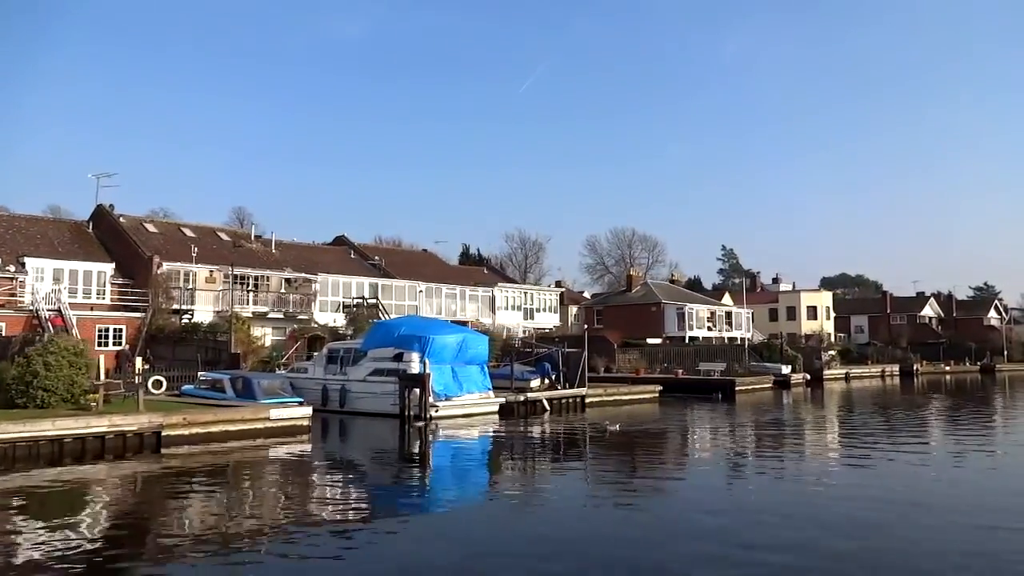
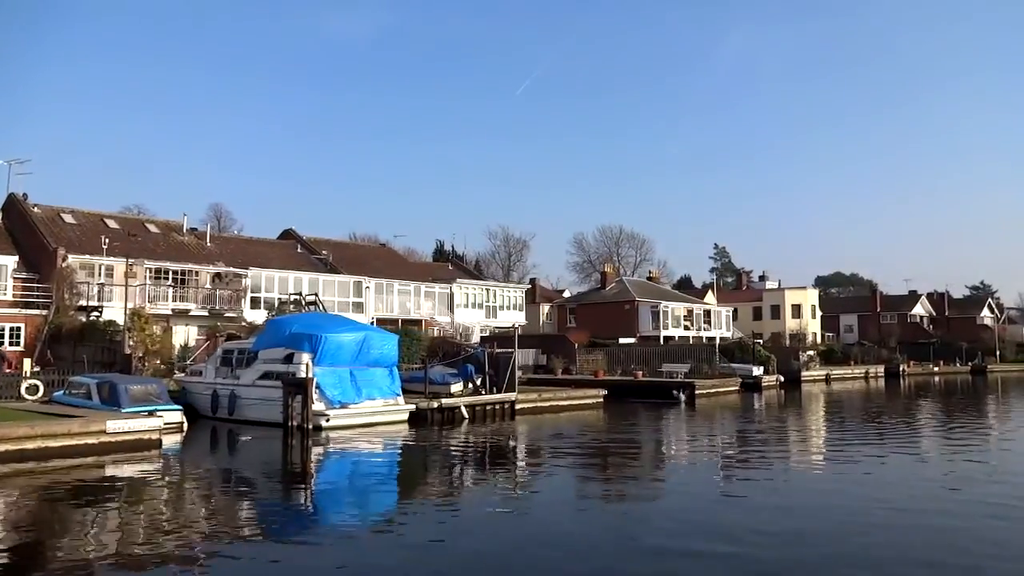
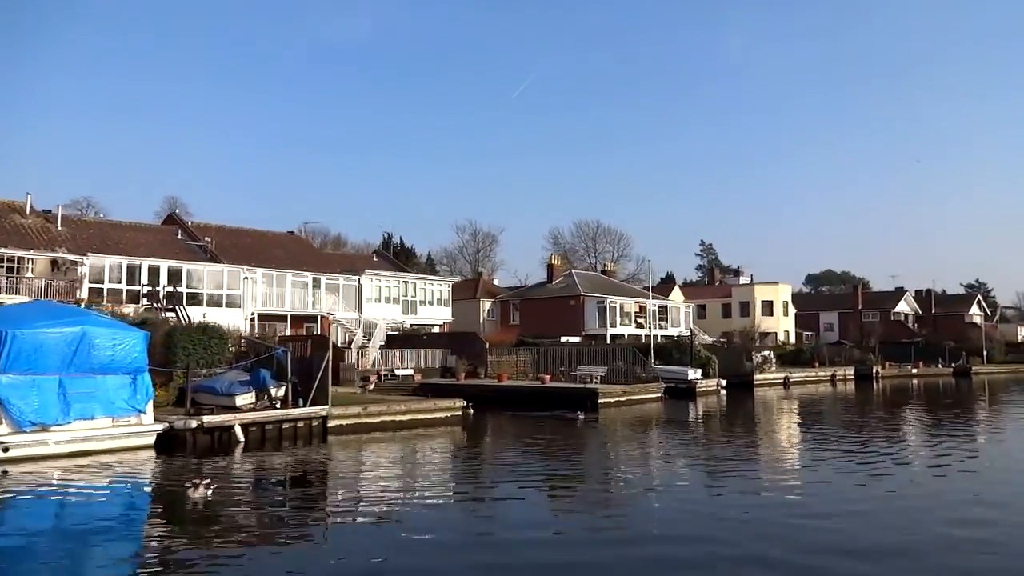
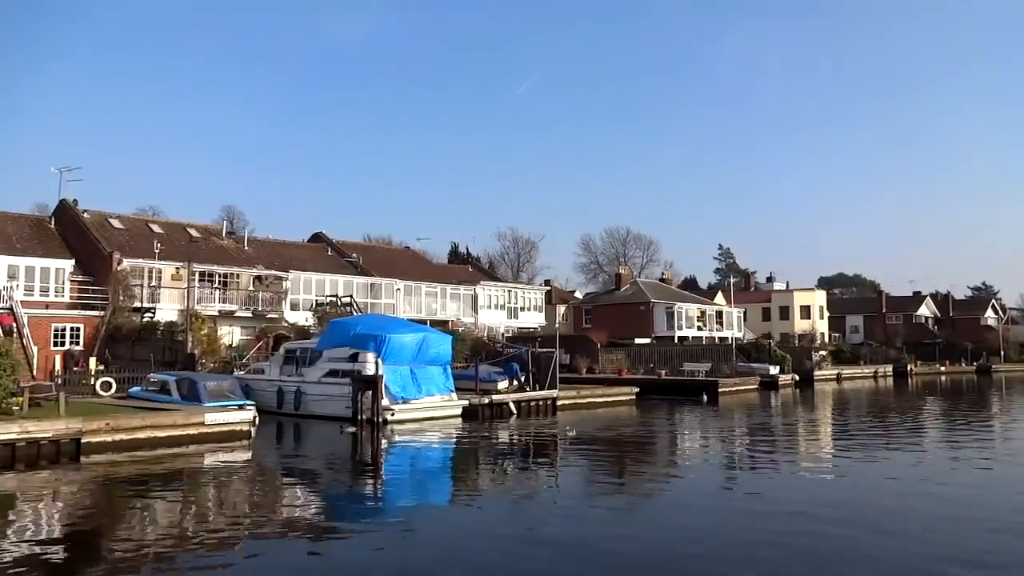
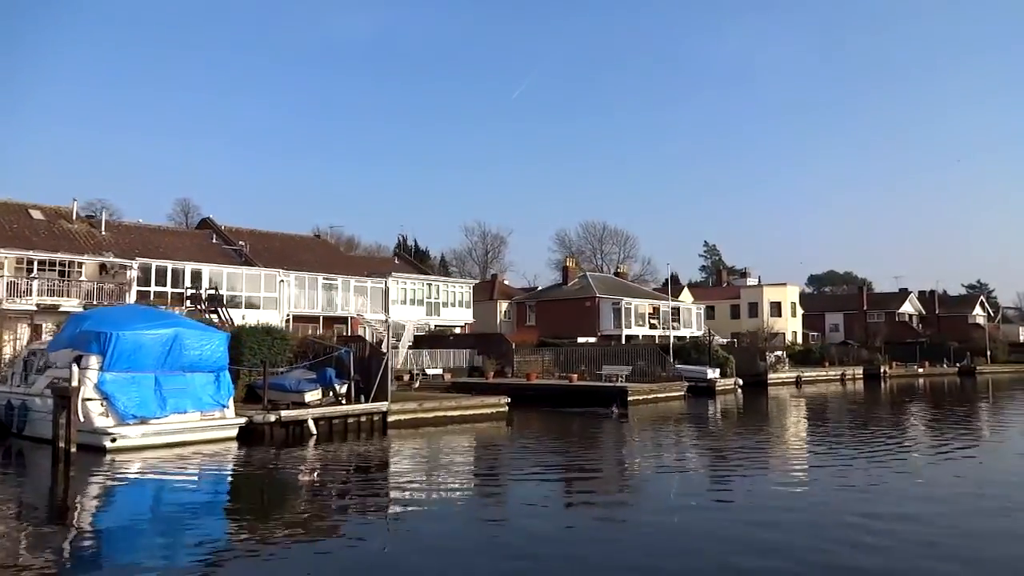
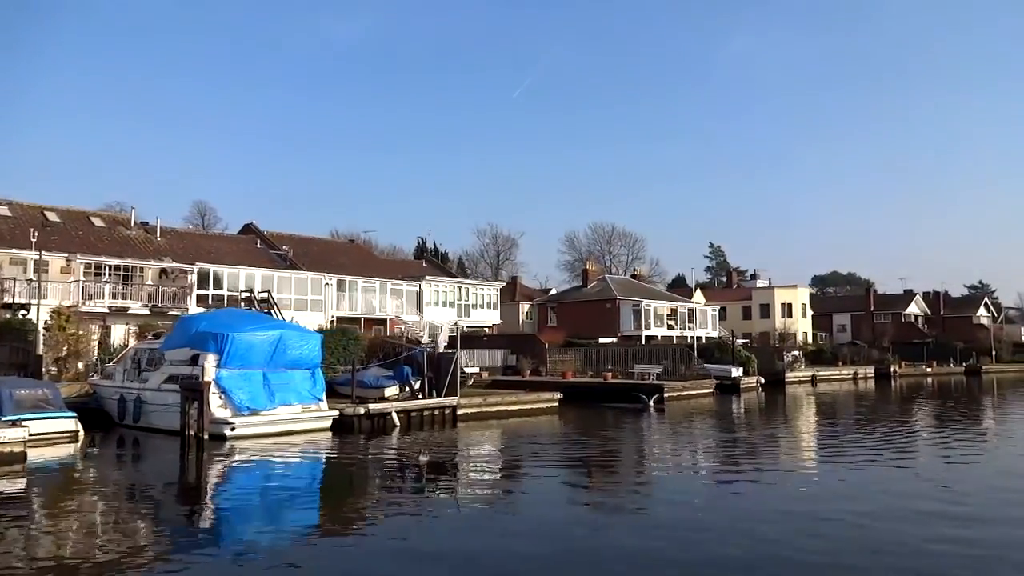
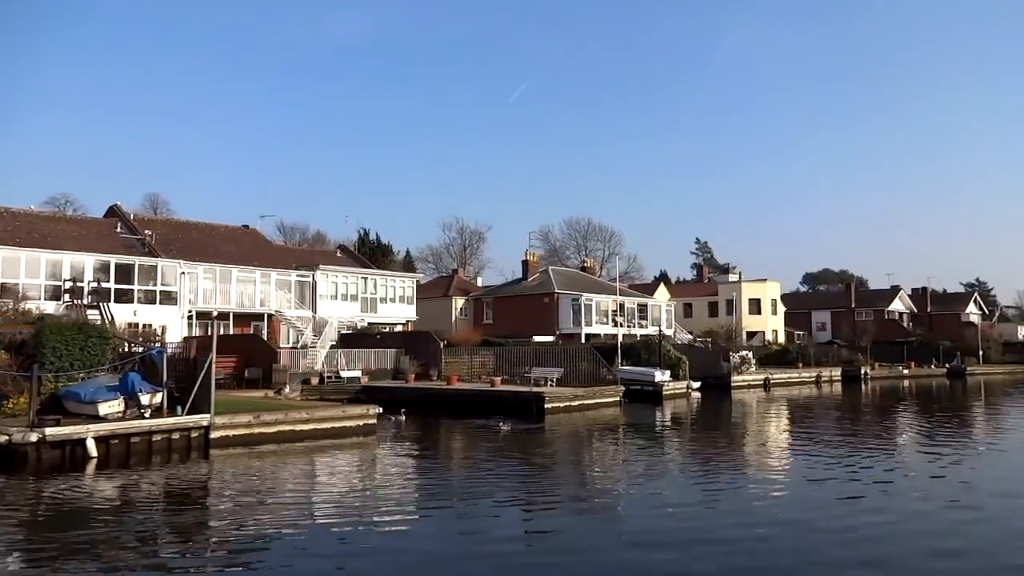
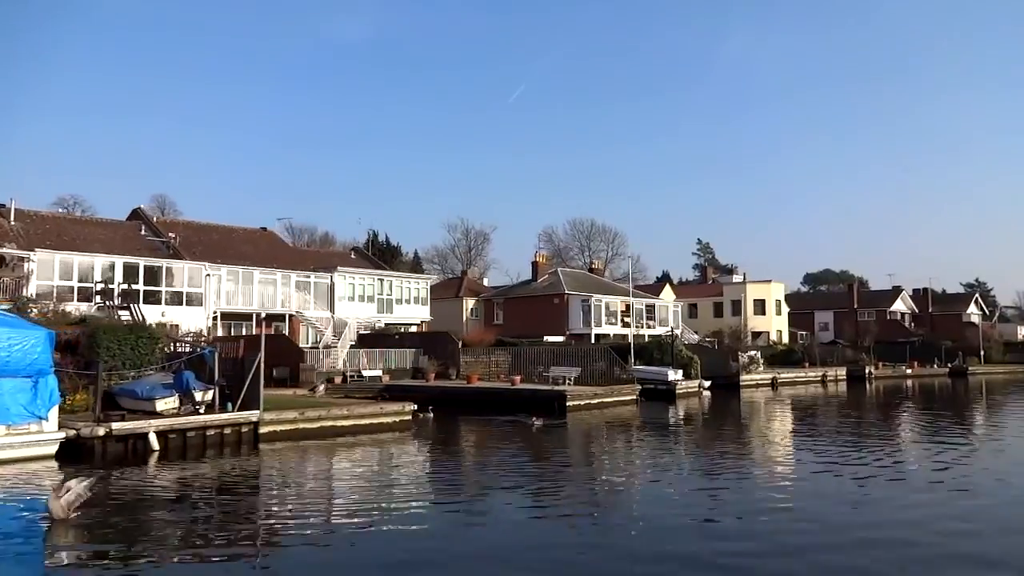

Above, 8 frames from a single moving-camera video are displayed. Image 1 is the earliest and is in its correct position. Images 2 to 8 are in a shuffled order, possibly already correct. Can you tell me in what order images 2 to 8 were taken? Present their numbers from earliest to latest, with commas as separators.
4, 2, 6, 5, 3, 8, 7
